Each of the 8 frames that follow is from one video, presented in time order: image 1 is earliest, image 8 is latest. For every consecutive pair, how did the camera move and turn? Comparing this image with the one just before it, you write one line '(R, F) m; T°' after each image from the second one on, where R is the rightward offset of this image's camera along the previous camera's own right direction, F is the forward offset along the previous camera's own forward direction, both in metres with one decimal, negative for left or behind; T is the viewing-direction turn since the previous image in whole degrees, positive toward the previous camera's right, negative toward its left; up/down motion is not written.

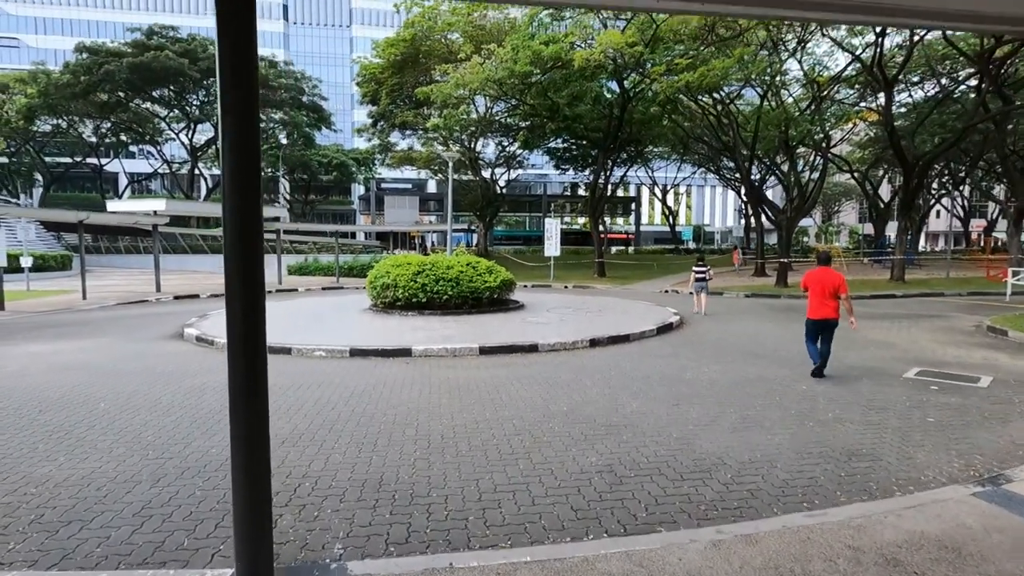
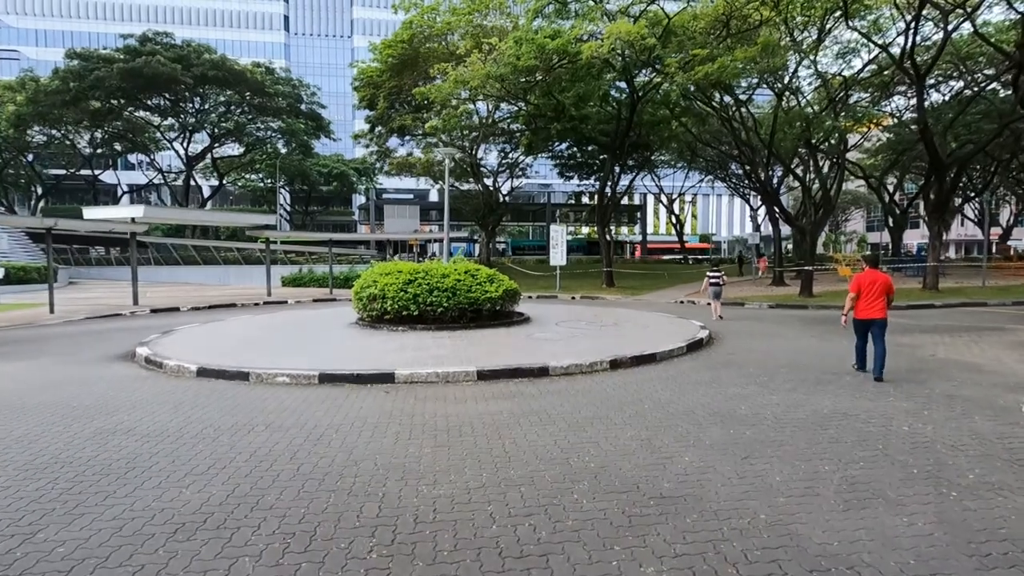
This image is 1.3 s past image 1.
(0.0, +1.4) m; 0°
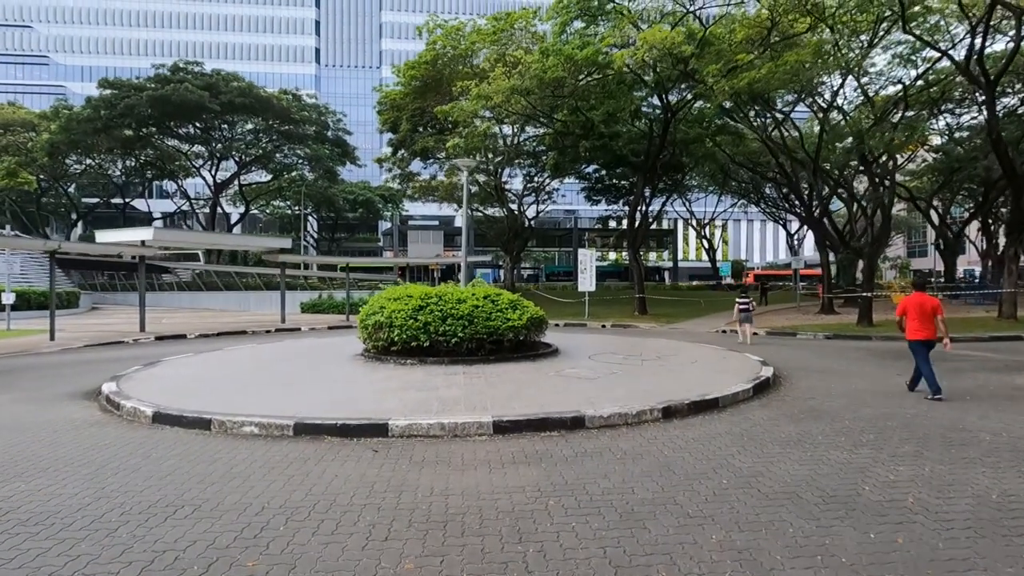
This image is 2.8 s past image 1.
(0.0, +1.3) m; -3°
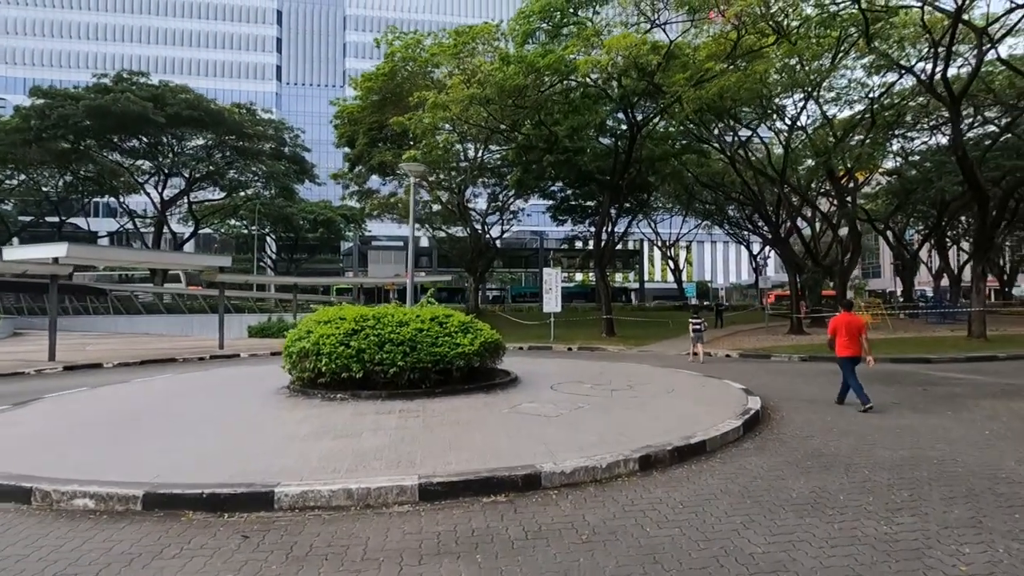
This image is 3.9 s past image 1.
(+0.2, +1.1) m; +3°
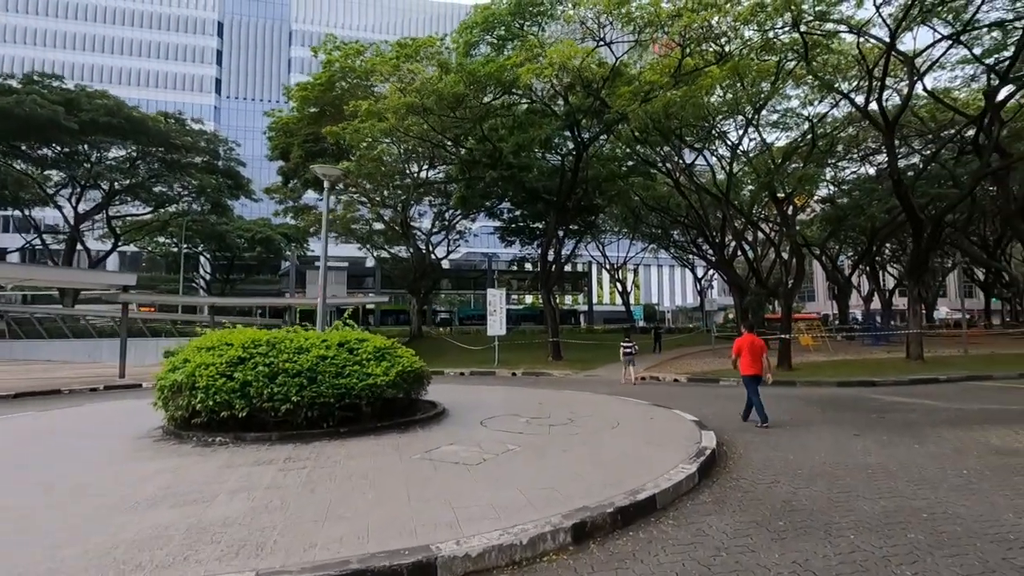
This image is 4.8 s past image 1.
(+0.3, +1.0) m; +5°
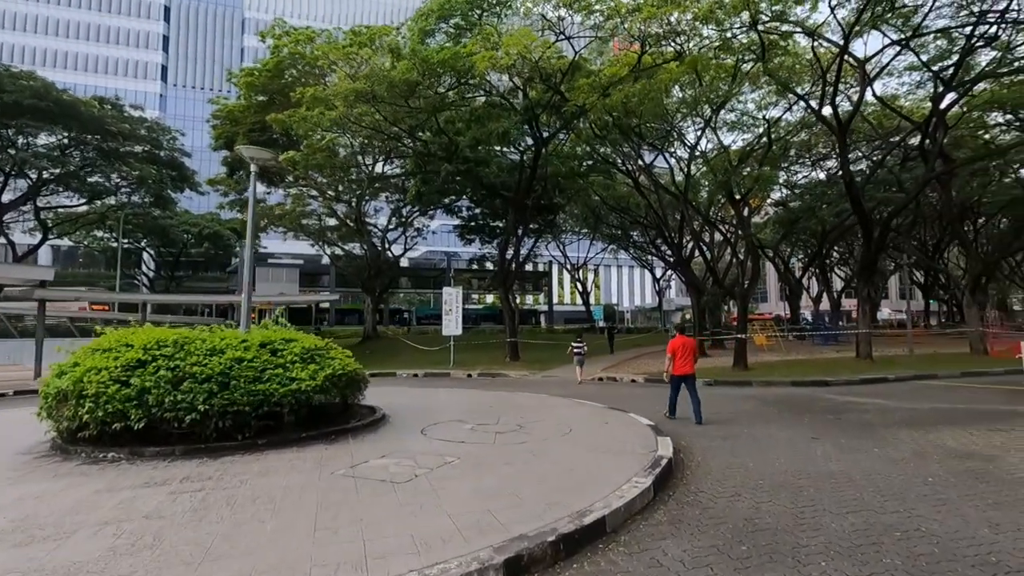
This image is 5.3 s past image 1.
(+0.2, +0.5) m; +4°
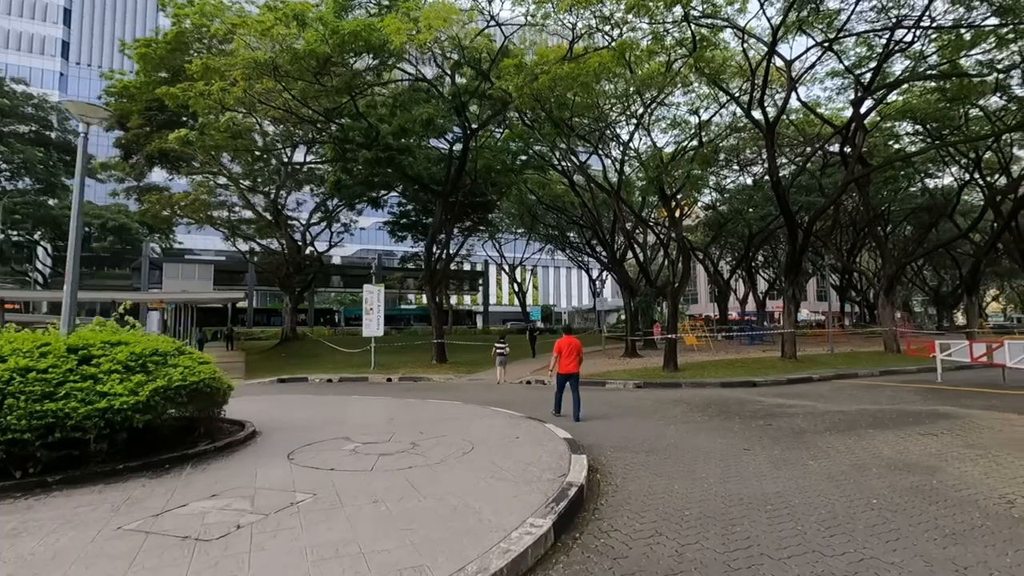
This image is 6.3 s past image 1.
(+0.5, +1.0) m; +6°
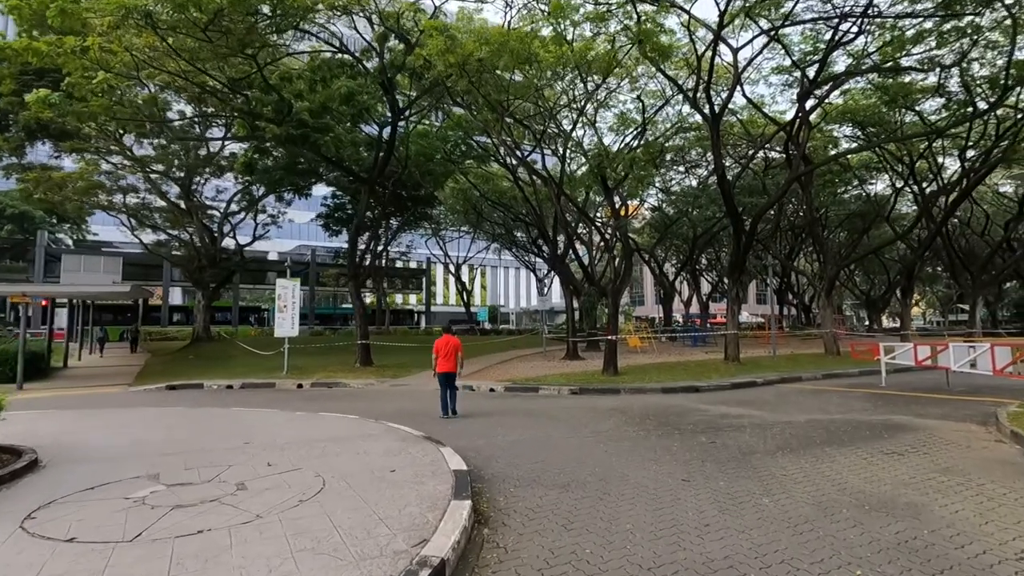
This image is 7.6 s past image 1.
(+0.6, +1.4) m; +5°
